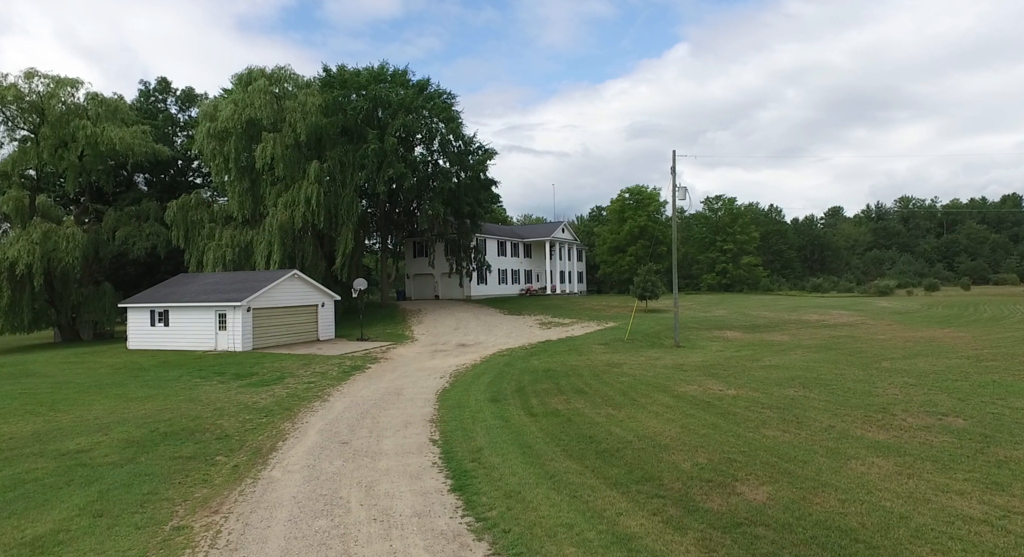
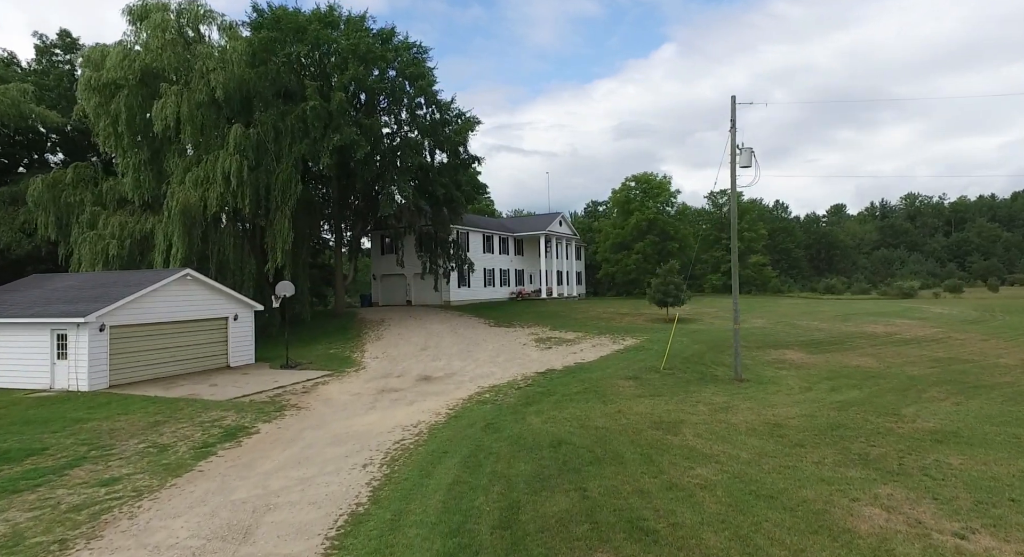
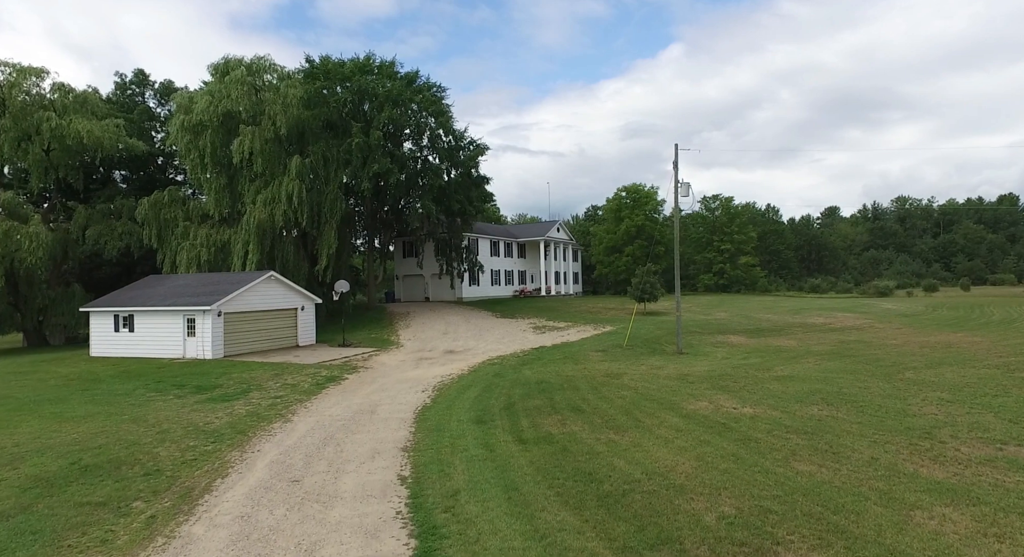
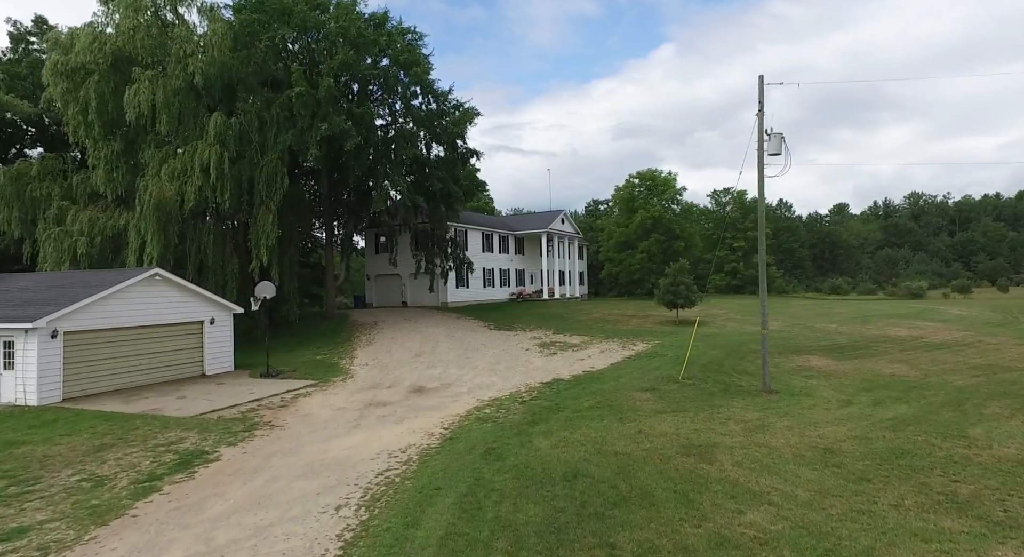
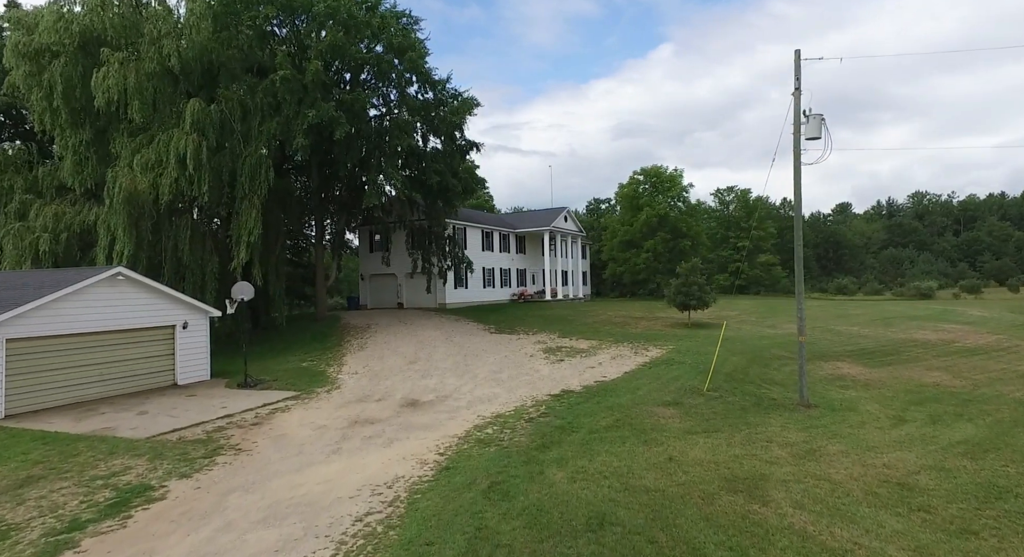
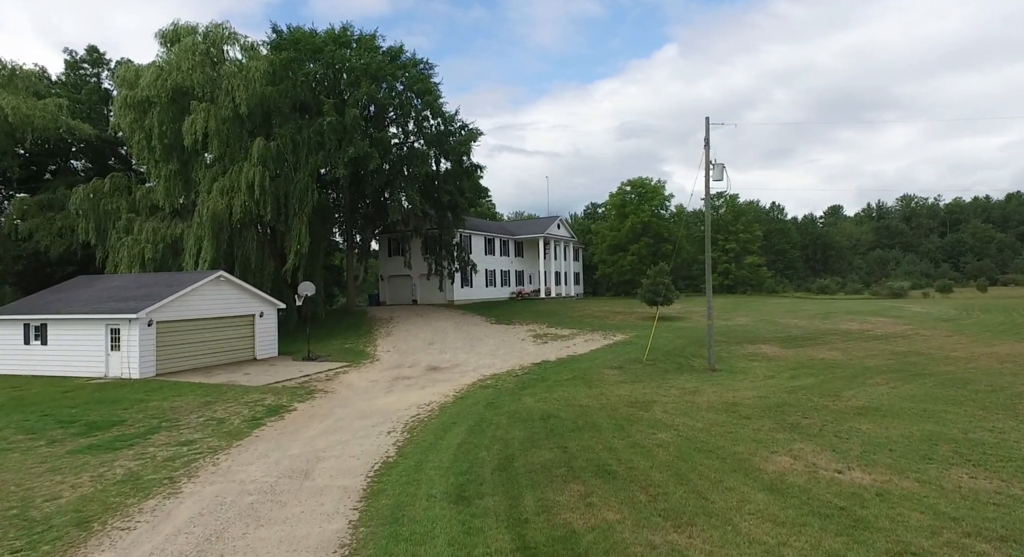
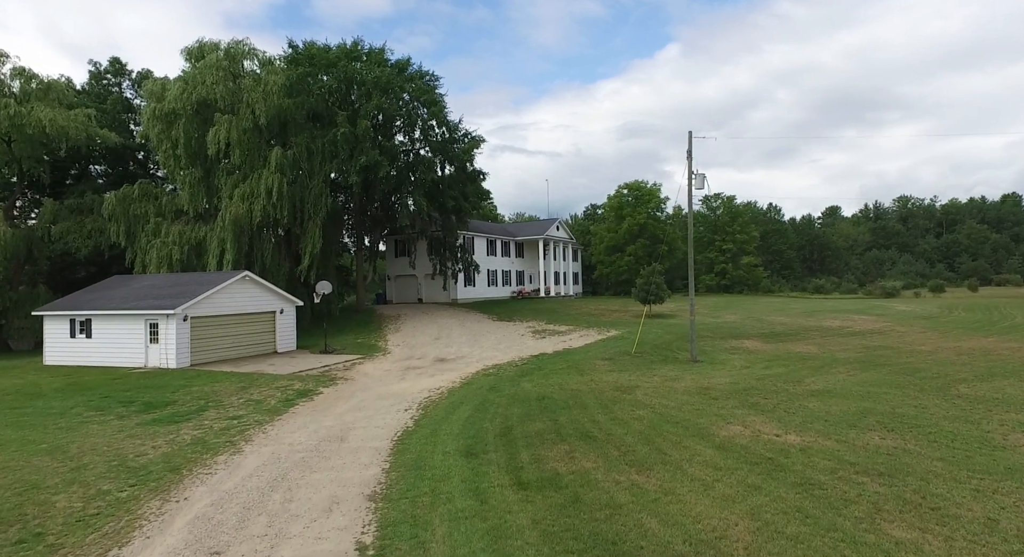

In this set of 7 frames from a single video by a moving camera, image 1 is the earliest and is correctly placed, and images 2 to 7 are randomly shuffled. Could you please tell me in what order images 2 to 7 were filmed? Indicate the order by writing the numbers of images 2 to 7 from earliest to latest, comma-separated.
3, 7, 6, 2, 4, 5
